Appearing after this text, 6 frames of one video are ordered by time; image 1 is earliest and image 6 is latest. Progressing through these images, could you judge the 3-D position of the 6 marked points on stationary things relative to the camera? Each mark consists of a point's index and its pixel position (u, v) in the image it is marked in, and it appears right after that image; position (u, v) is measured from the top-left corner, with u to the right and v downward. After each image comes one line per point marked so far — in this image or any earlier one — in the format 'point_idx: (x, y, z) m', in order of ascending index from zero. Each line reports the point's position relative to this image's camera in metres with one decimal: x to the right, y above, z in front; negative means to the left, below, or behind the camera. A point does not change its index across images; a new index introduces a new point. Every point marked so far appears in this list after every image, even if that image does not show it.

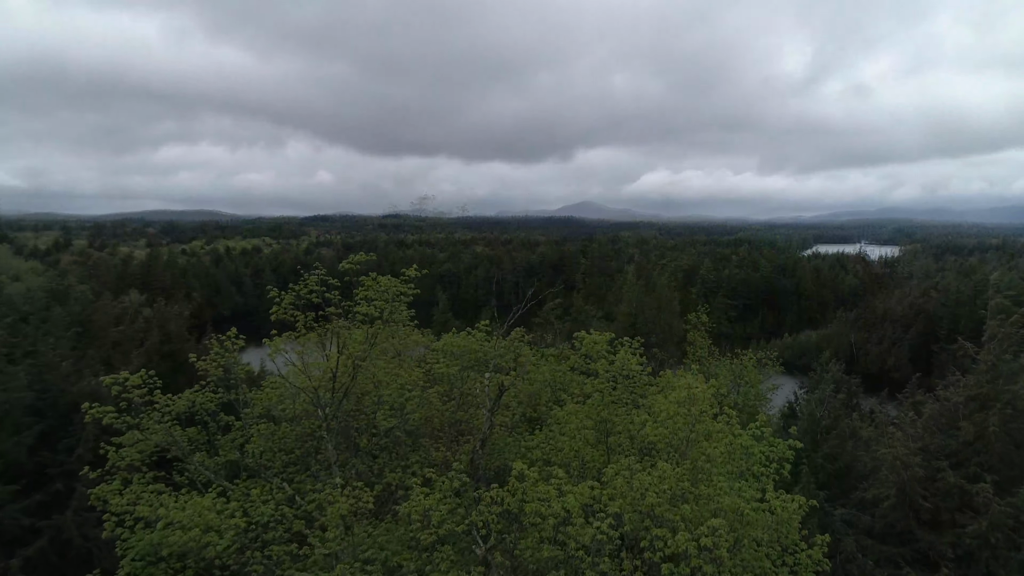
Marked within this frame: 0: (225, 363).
0: (-7.1, -1.9, +12.2) m
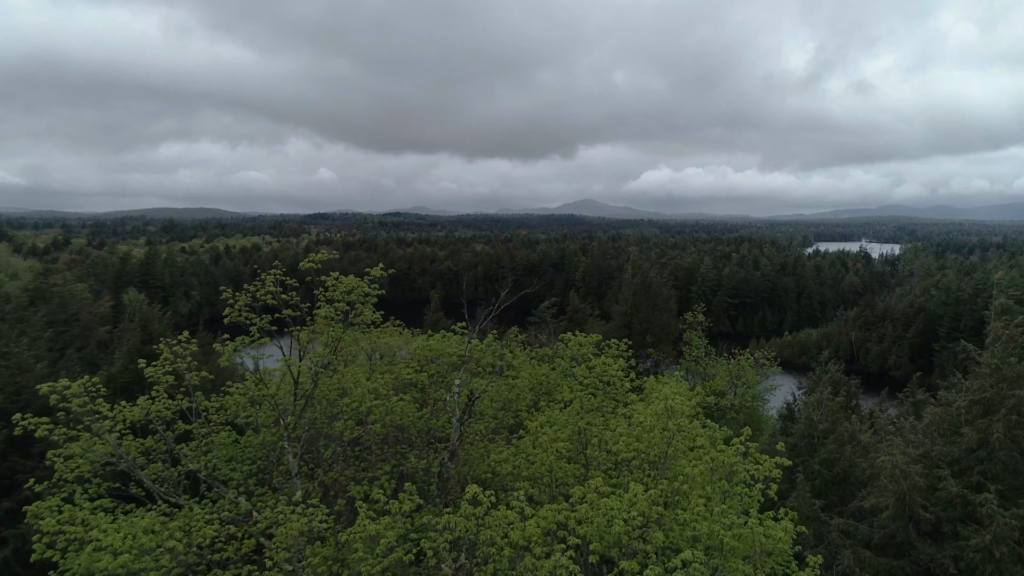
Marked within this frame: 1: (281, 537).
0: (-7.7, -1.9, +11.5) m
1: (-4.1, -4.5, +9.0) m
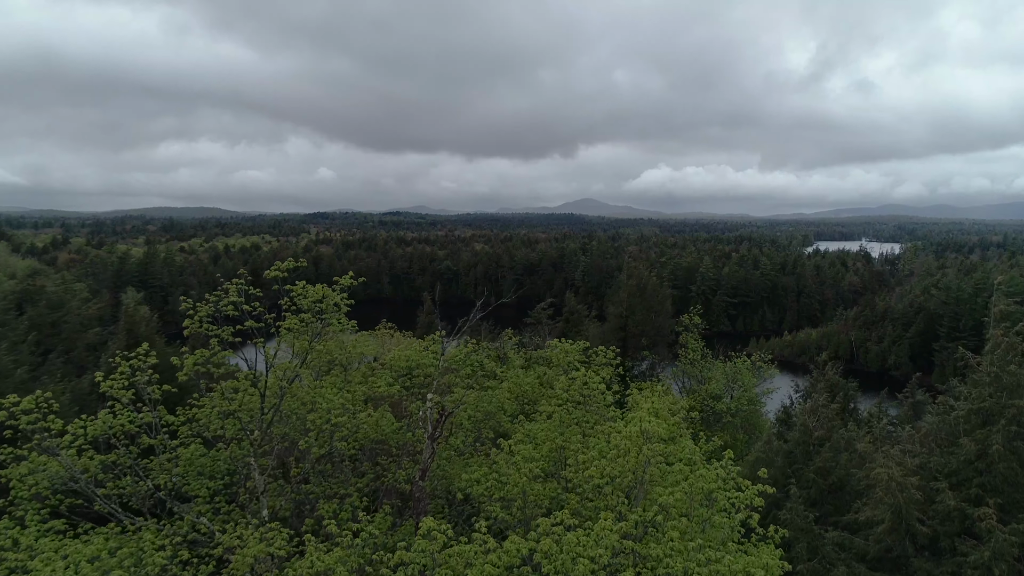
0: (-8.2, -2.1, +11.0) m
1: (-4.7, -4.7, +8.5) m
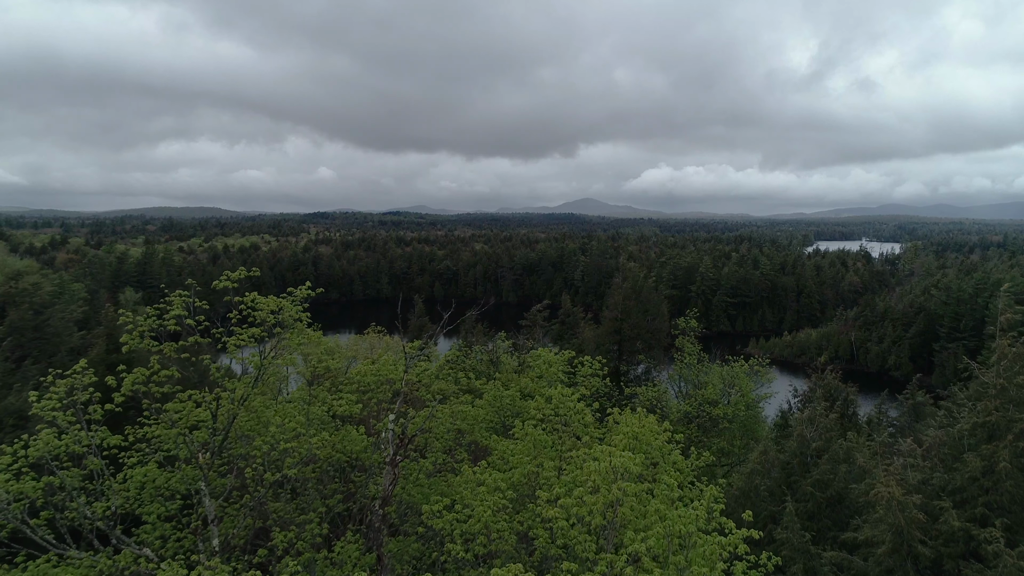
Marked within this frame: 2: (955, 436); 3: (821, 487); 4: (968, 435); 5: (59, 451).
0: (-8.8, -2.3, +10.2) m
1: (-5.2, -4.9, +7.7) m
2: (+14.7, -4.9, +16.6) m
3: (+11.6, -7.5, +18.9) m
4: (+14.5, -4.7, +16.0) m
5: (-9.4, -3.4, +10.4) m
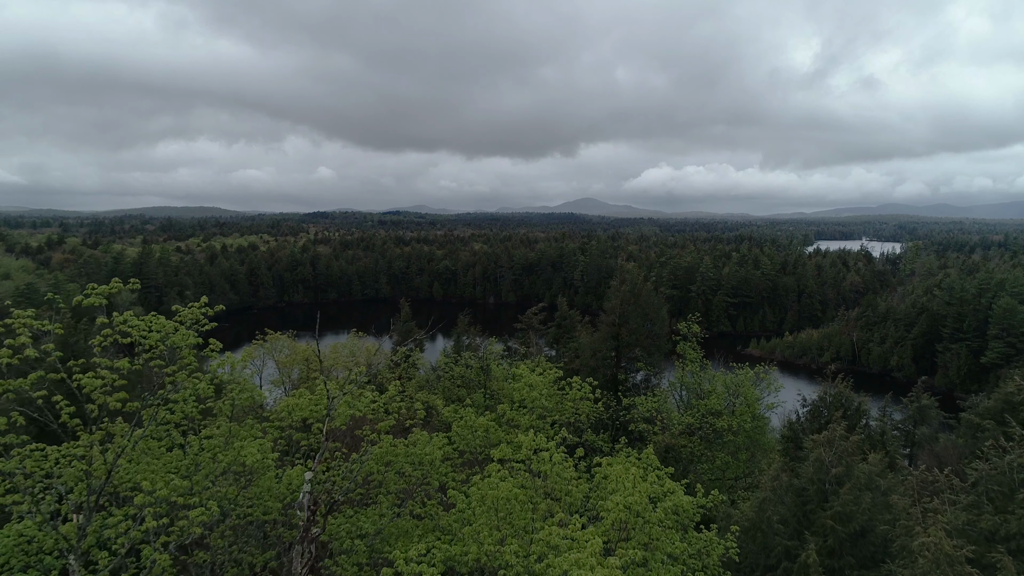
0: (-9.4, -2.6, +7.9) m
1: (-5.9, -5.2, +5.4) m
2: (+14.0, -5.1, +14.4) m
3: (+11.0, -7.7, +16.6) m
4: (+13.8, -4.9, +13.7) m
5: (-10.1, -3.6, +8.1) m
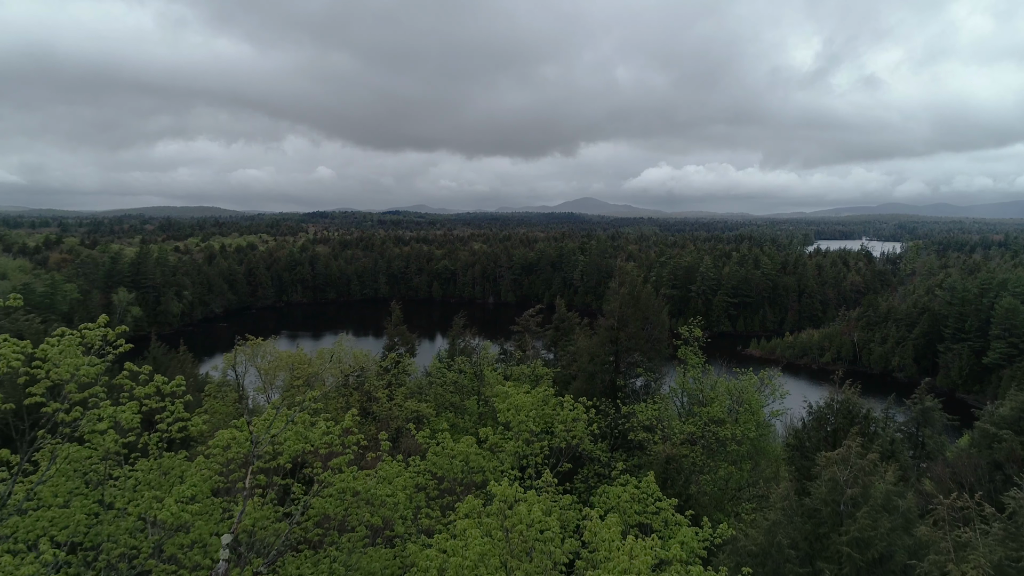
0: (-9.8, -2.8, +6.5) m
1: (-6.3, -5.4, +4.0) m
2: (+13.7, -5.3, +12.9) m
3: (+10.6, -7.9, +15.2) m
4: (+13.4, -5.1, +12.3) m
5: (-10.4, -3.8, +6.7) m
